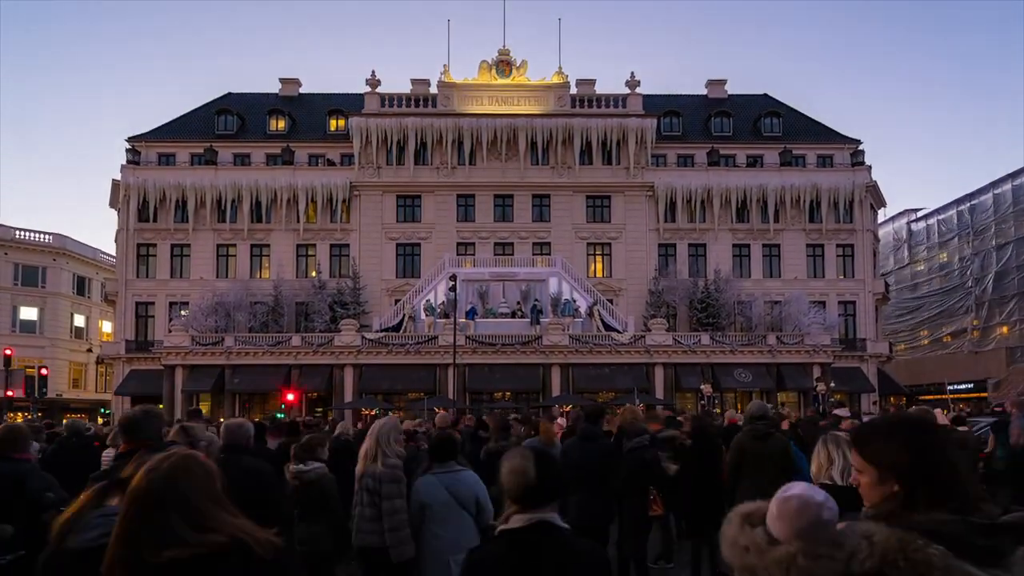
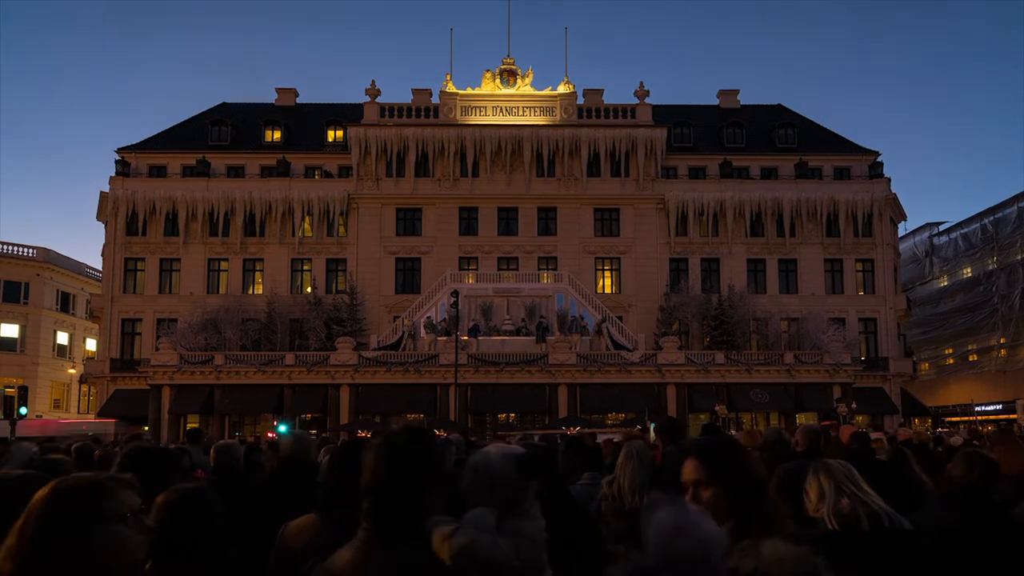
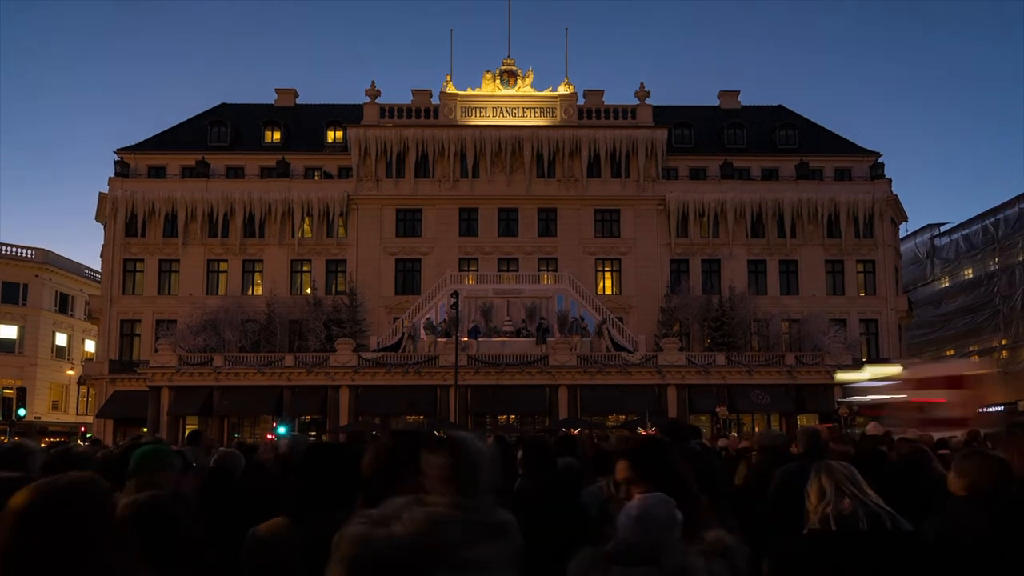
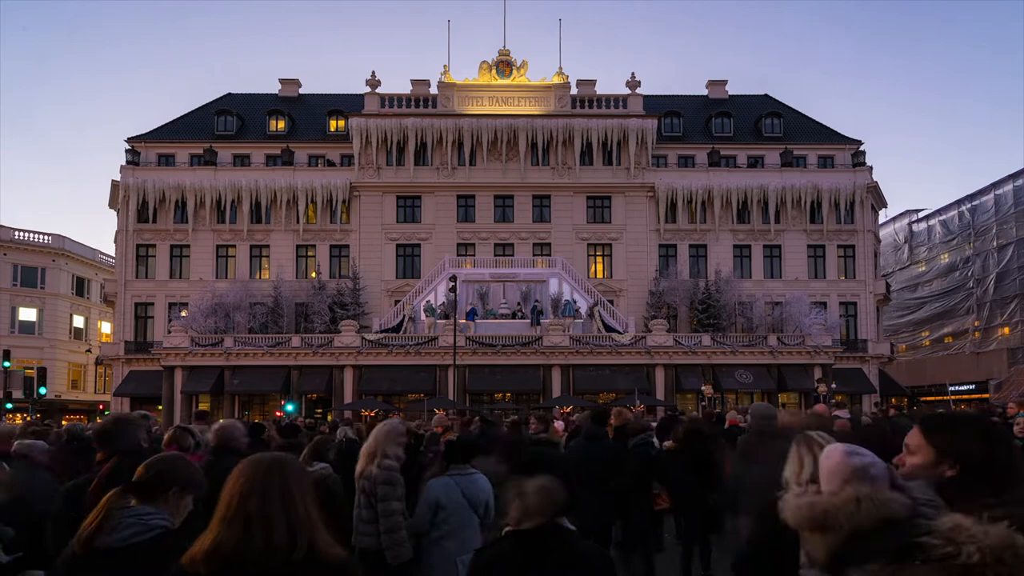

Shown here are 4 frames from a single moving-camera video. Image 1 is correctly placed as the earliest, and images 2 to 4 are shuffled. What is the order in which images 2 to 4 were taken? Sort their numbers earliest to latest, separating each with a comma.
4, 2, 3
